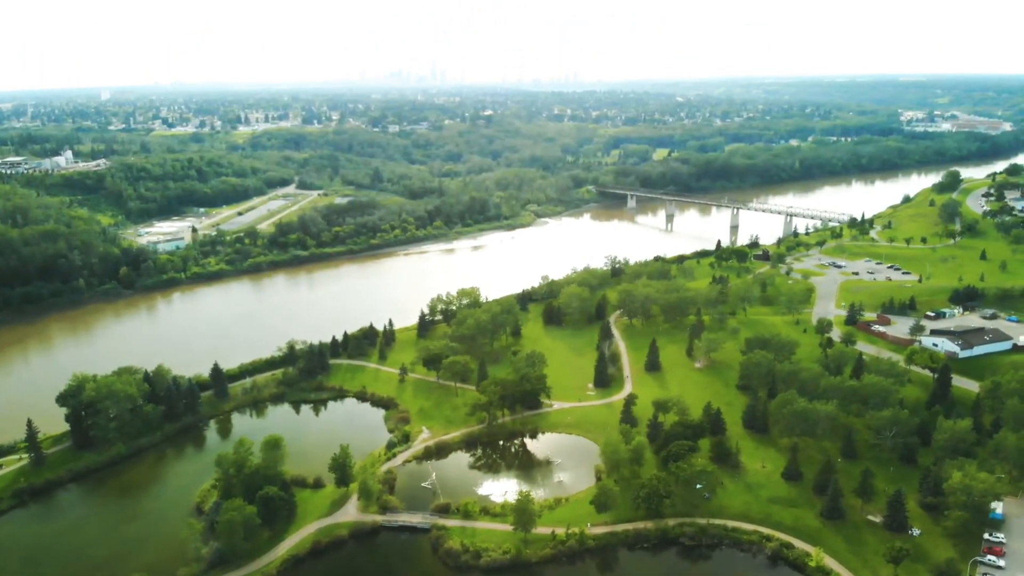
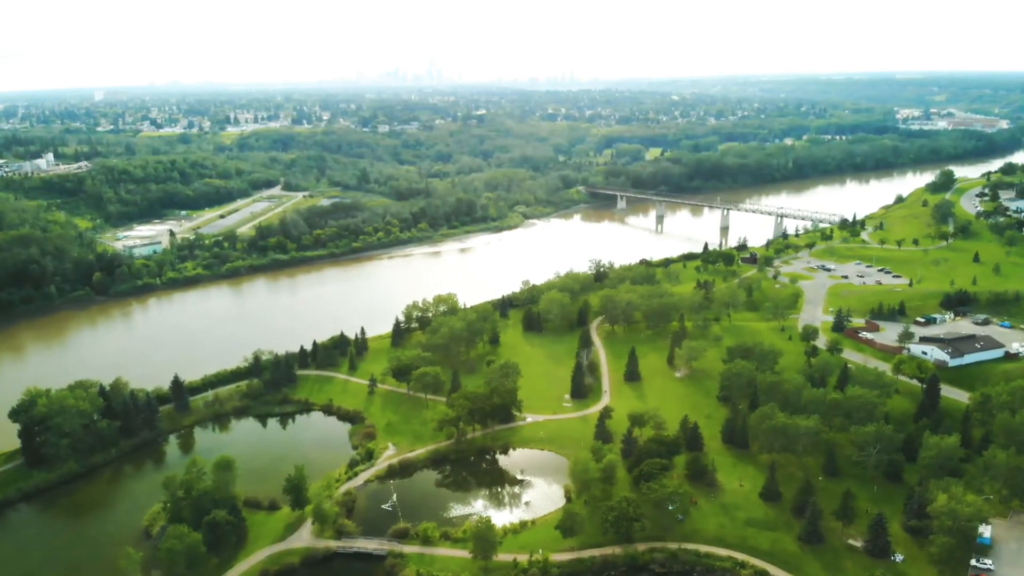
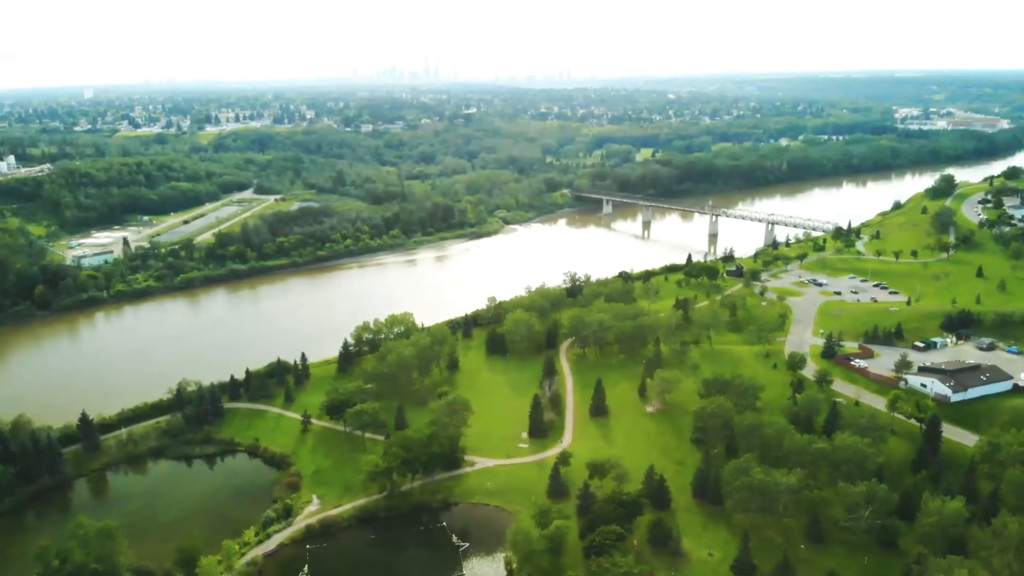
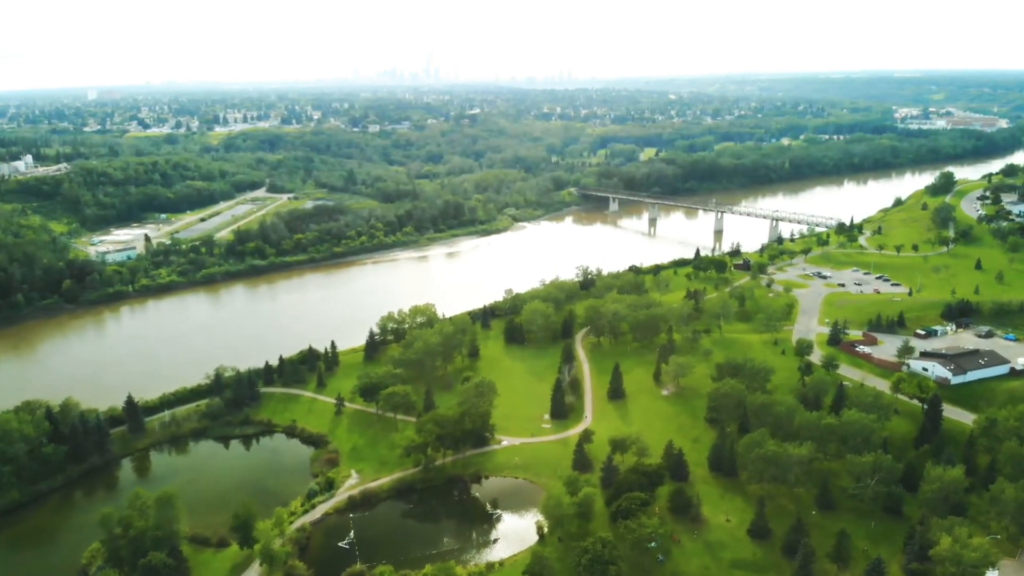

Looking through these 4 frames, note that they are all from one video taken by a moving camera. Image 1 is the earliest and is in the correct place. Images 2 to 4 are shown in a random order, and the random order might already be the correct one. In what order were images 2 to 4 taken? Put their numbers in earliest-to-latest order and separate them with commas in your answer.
2, 4, 3
